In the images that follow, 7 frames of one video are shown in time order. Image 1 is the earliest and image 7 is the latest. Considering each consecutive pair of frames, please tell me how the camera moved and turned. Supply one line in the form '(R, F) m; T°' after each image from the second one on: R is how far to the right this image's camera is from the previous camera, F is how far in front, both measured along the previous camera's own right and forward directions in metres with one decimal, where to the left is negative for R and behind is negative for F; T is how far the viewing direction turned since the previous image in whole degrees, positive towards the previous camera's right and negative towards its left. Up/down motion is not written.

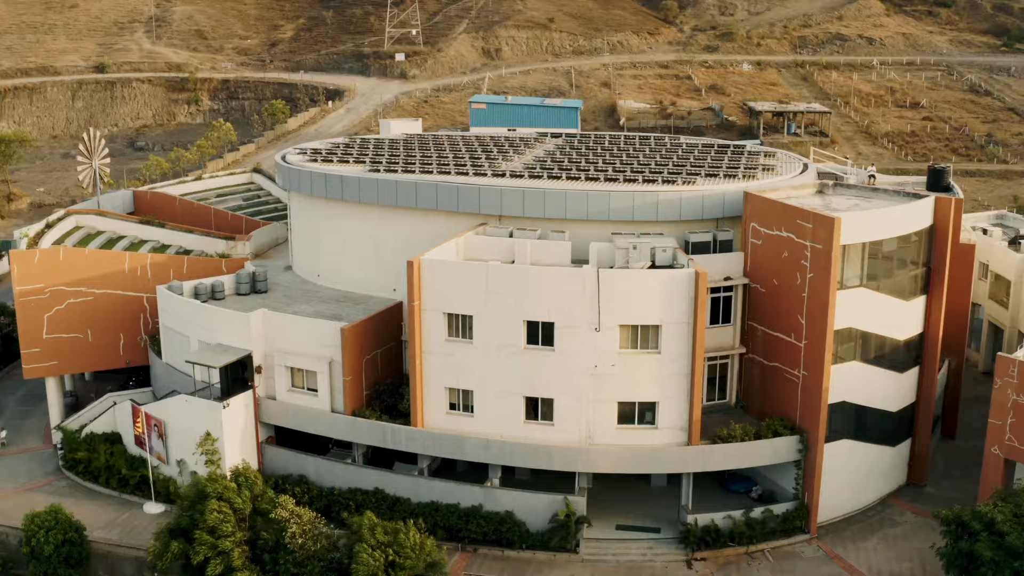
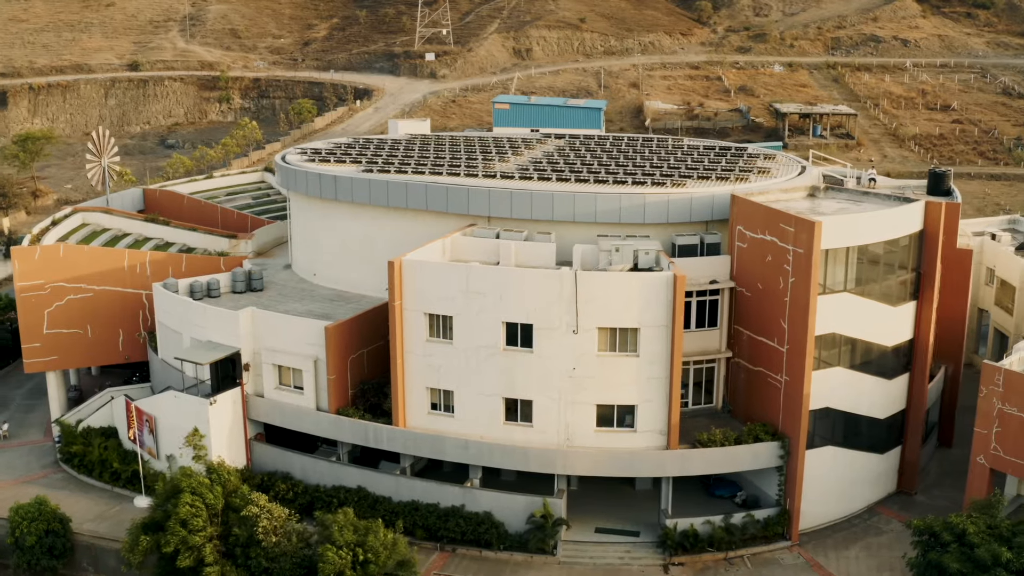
(+1.9, +0.1) m; -2°
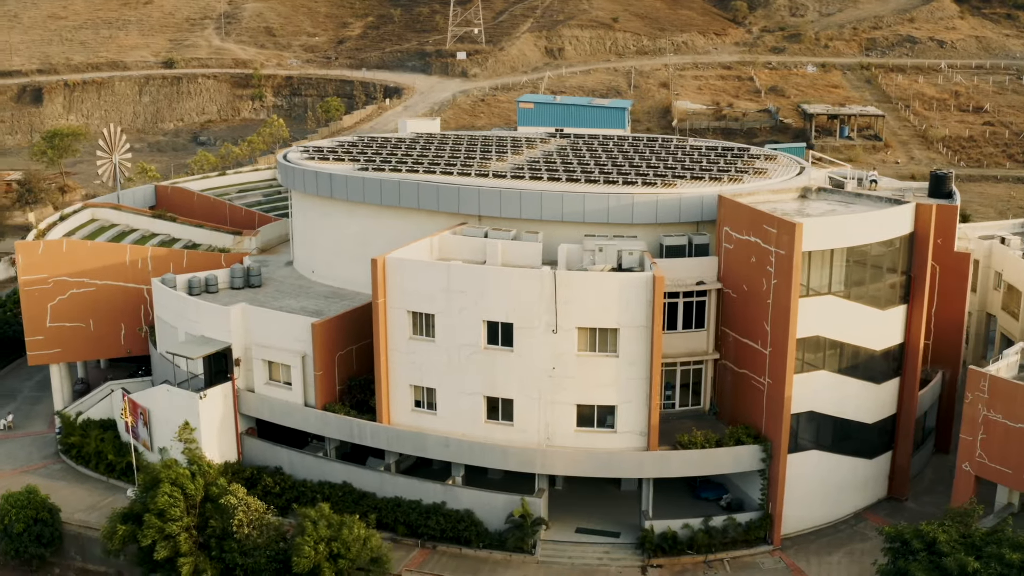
(+1.9, 0.0) m; -2°
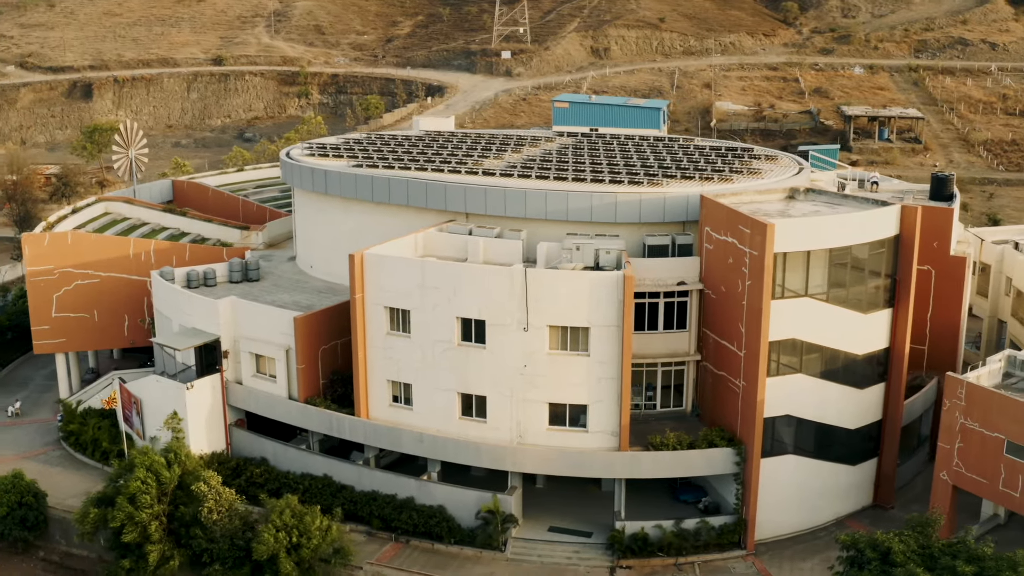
(+2.7, +0.1) m; -3°
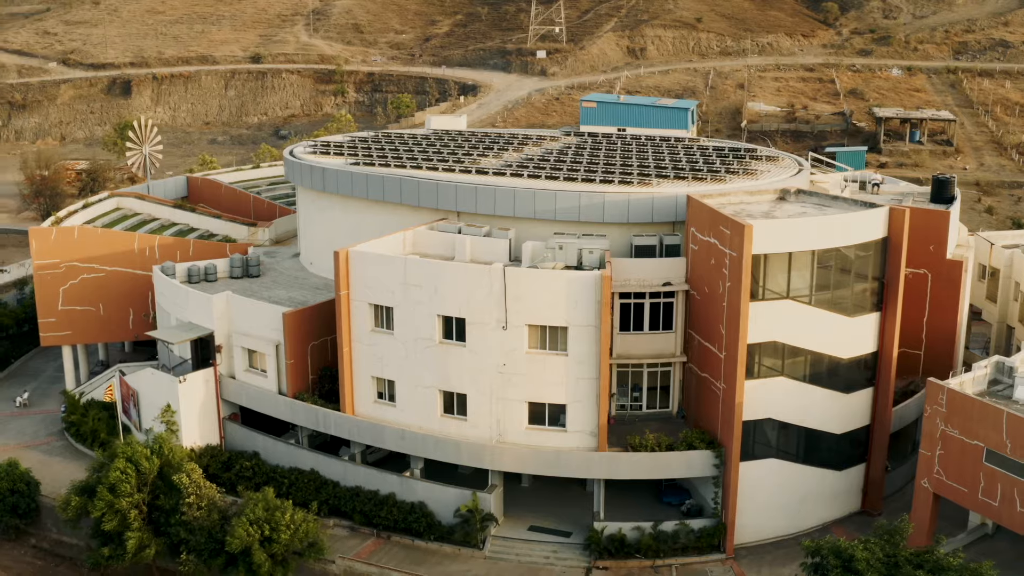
(+2.1, 0.0) m; -2°
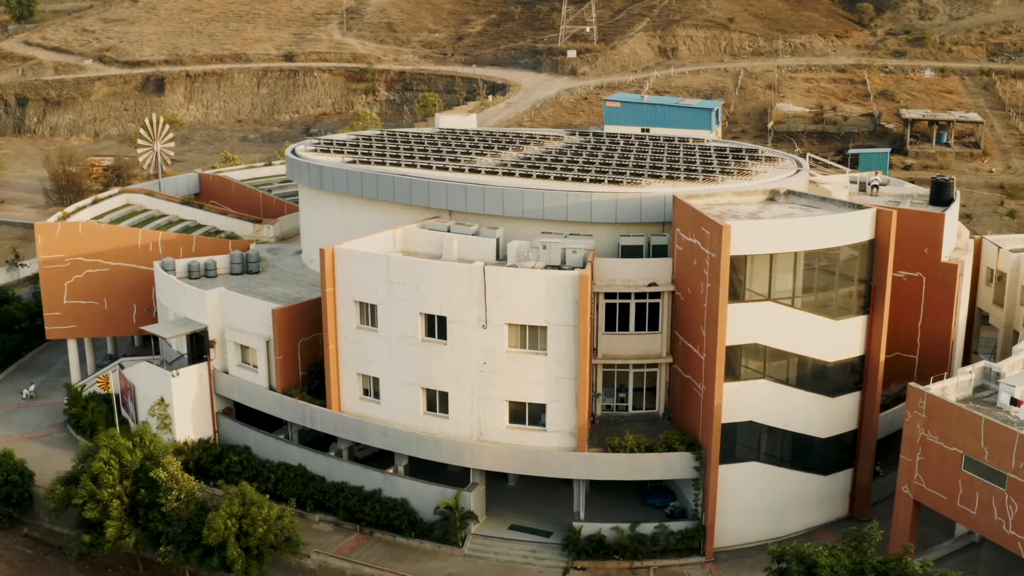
(+1.8, 0.0) m; -2°
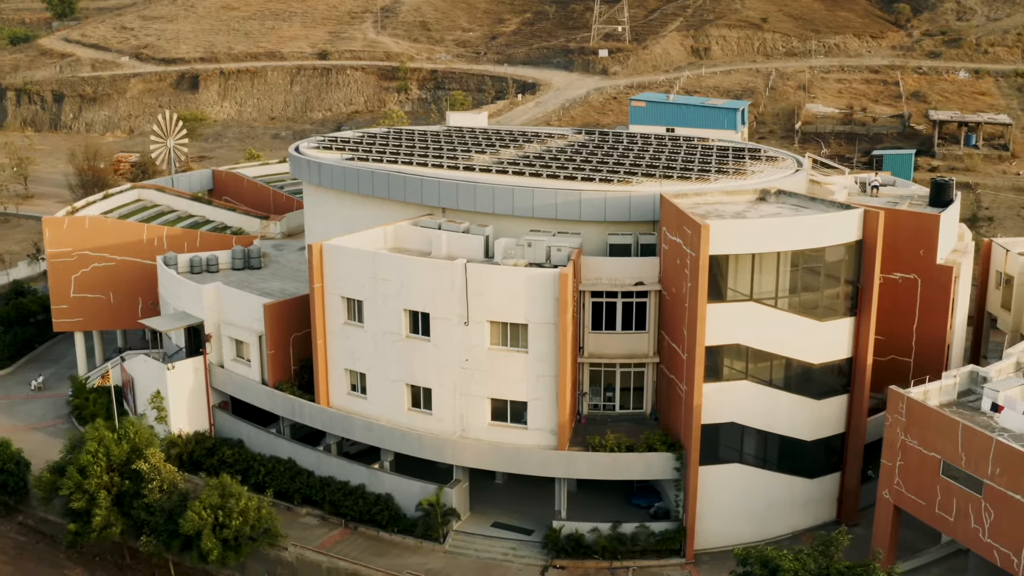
(+1.8, 0.0) m; -2°
